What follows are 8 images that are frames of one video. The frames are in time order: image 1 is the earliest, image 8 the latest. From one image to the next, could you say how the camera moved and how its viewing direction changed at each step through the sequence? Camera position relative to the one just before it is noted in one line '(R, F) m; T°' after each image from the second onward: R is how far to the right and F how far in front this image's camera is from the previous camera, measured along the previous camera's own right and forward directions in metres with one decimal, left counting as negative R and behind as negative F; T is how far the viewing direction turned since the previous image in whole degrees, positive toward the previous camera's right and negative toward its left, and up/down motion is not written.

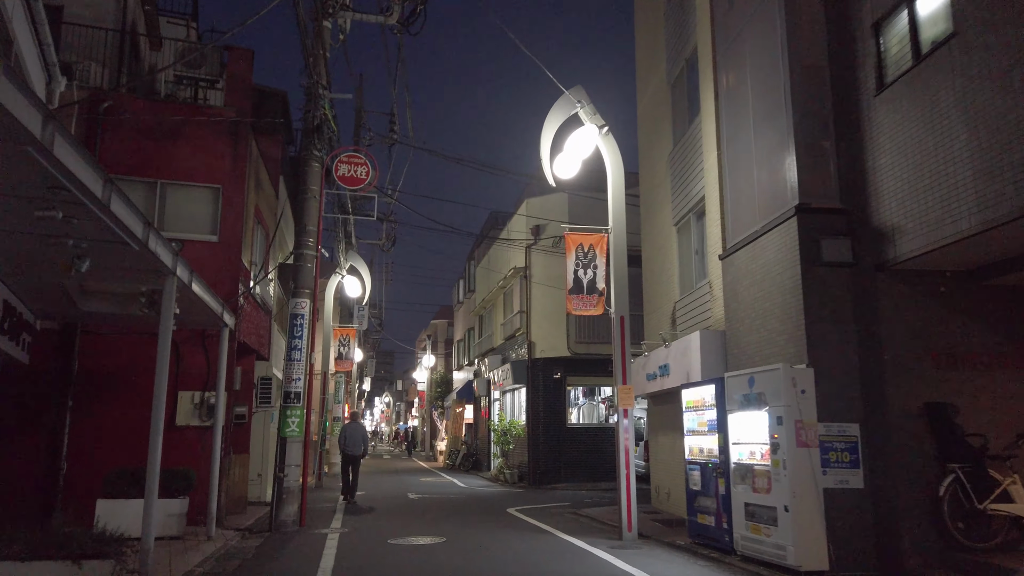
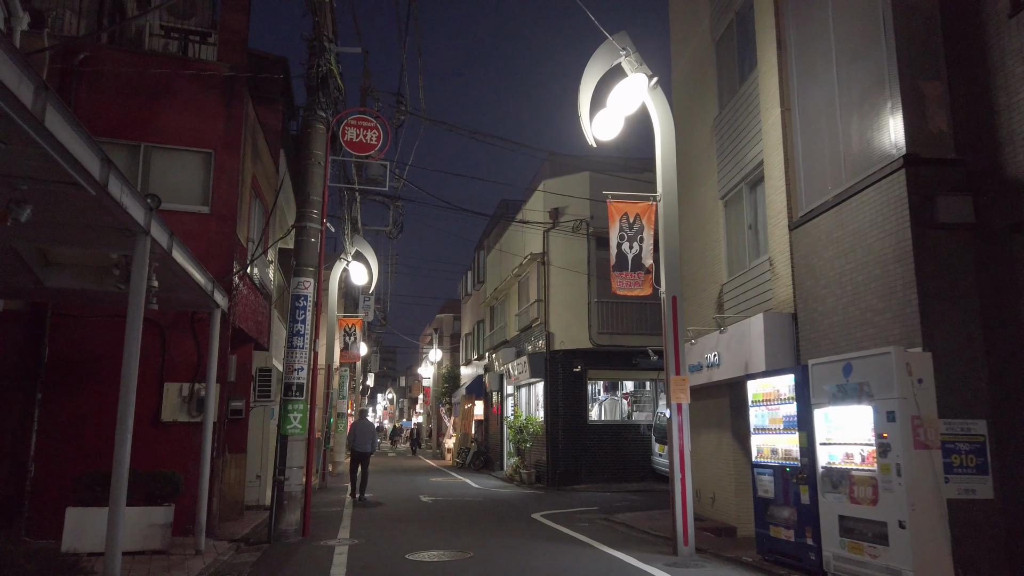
(-0.5, +1.5) m; 0°
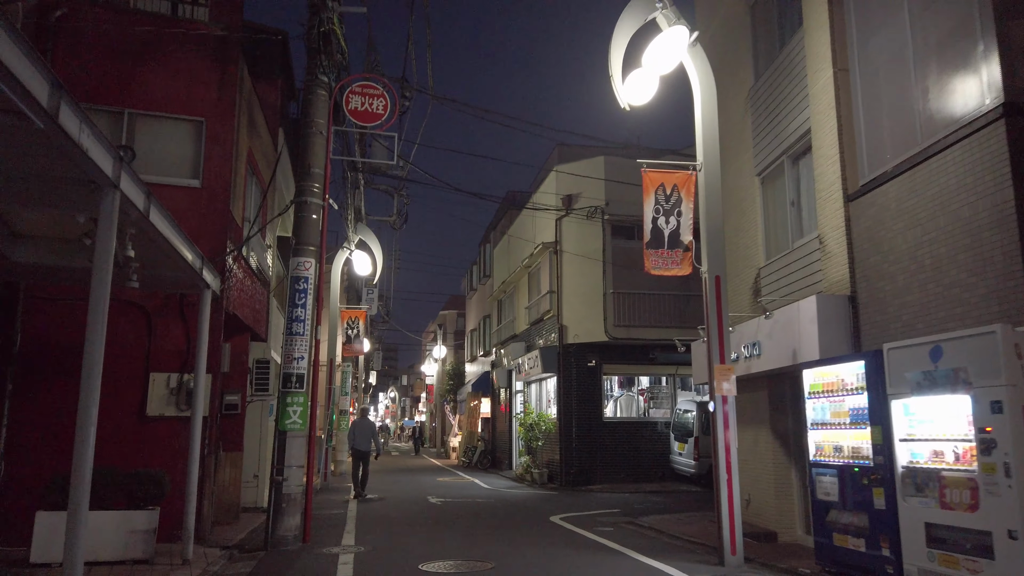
(-0.3, +1.0) m; 0°
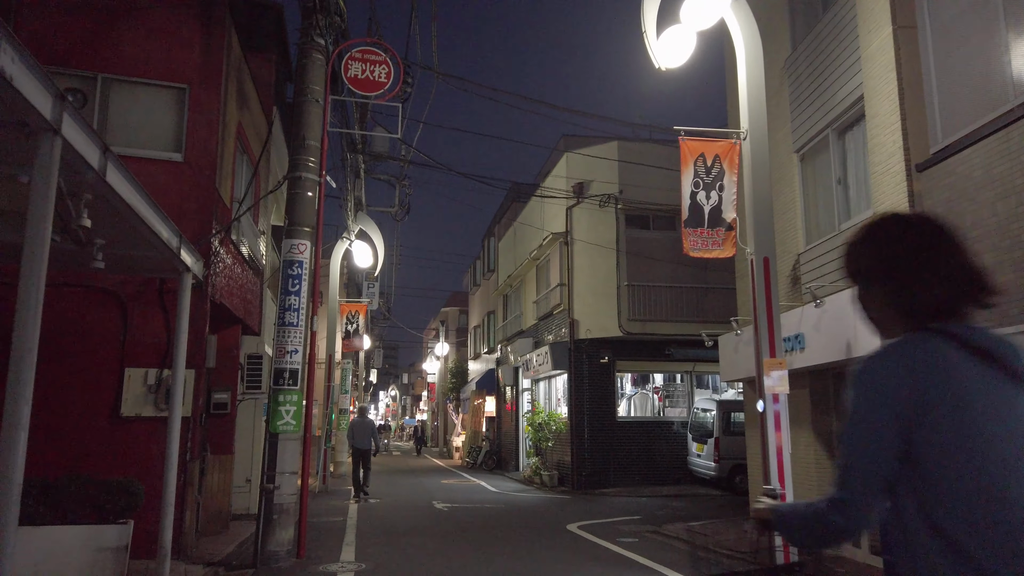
(-0.2, +1.0) m; 0°
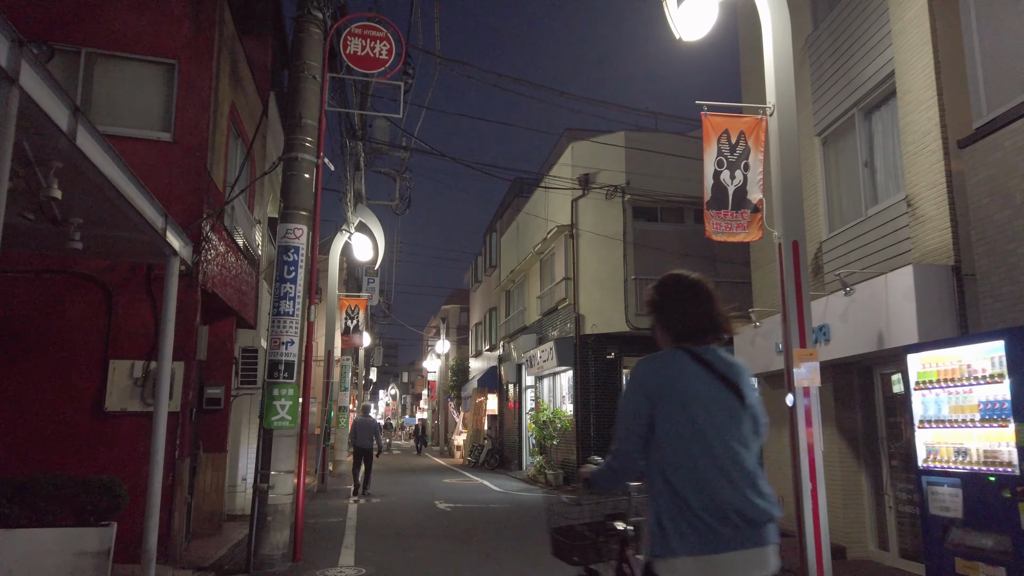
(-0.1, +0.5) m; 0°
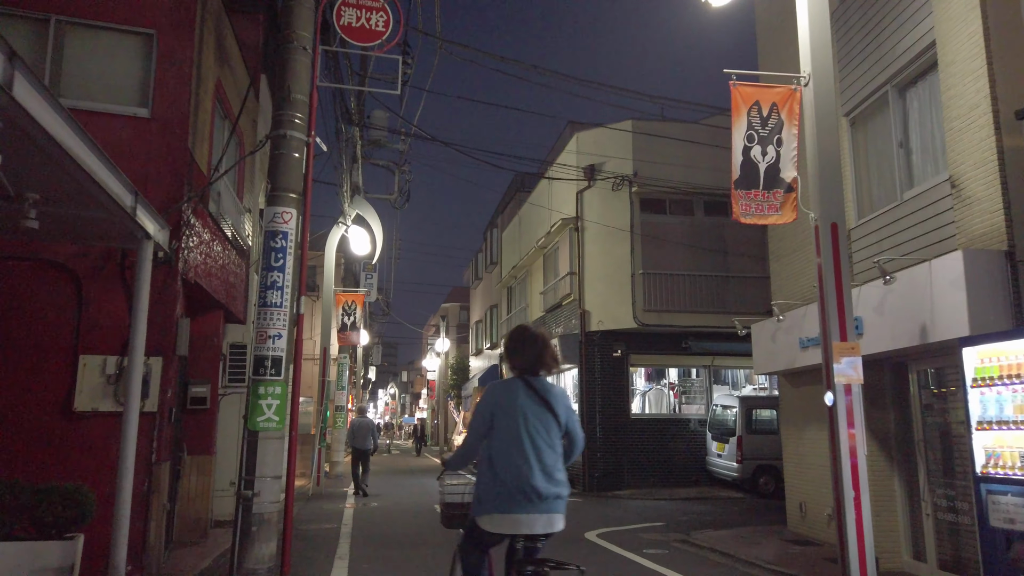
(-0.1, +0.7) m; 0°
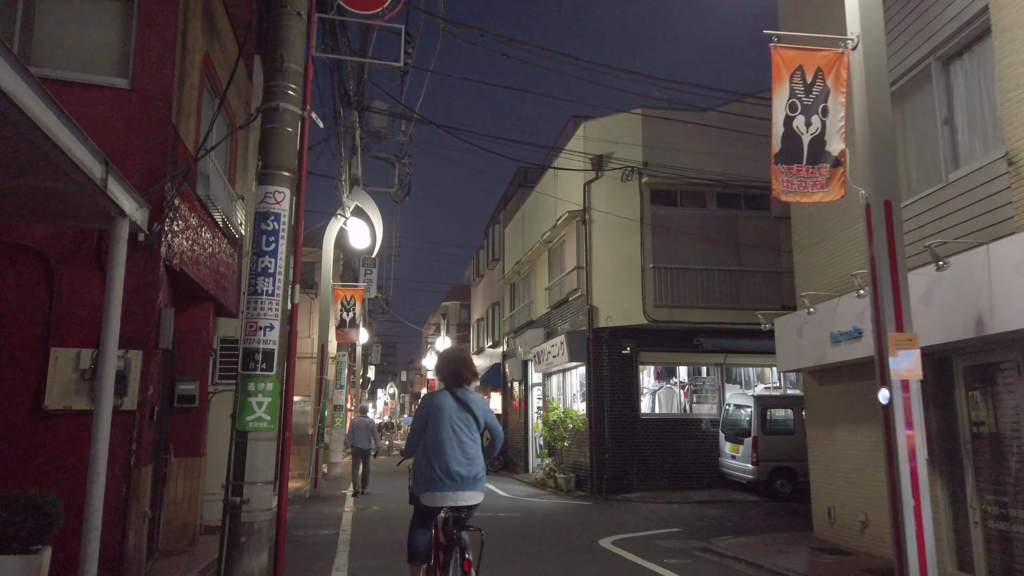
(-0.2, +0.7) m; 0°
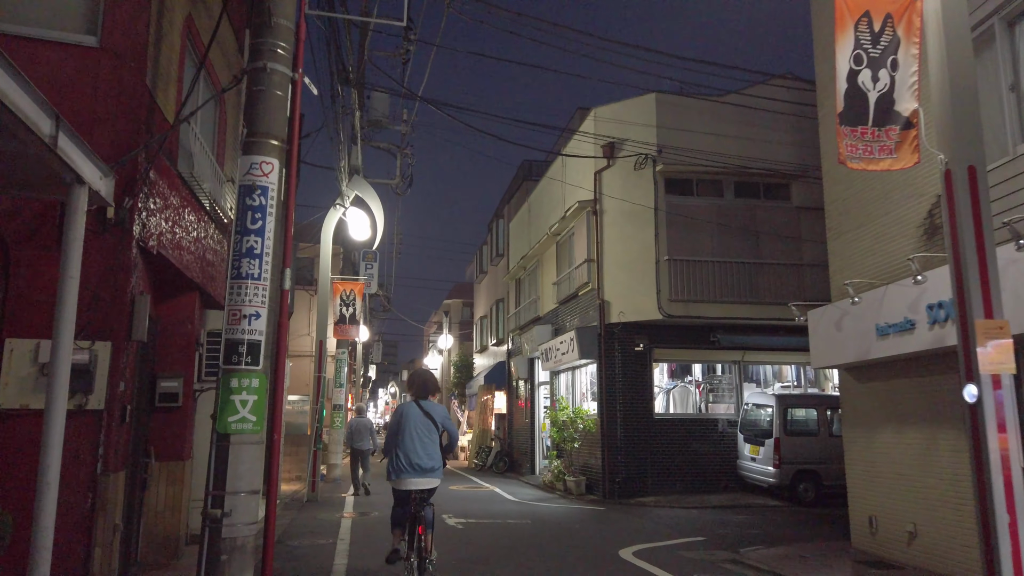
(-0.2, +0.8) m; 0°
